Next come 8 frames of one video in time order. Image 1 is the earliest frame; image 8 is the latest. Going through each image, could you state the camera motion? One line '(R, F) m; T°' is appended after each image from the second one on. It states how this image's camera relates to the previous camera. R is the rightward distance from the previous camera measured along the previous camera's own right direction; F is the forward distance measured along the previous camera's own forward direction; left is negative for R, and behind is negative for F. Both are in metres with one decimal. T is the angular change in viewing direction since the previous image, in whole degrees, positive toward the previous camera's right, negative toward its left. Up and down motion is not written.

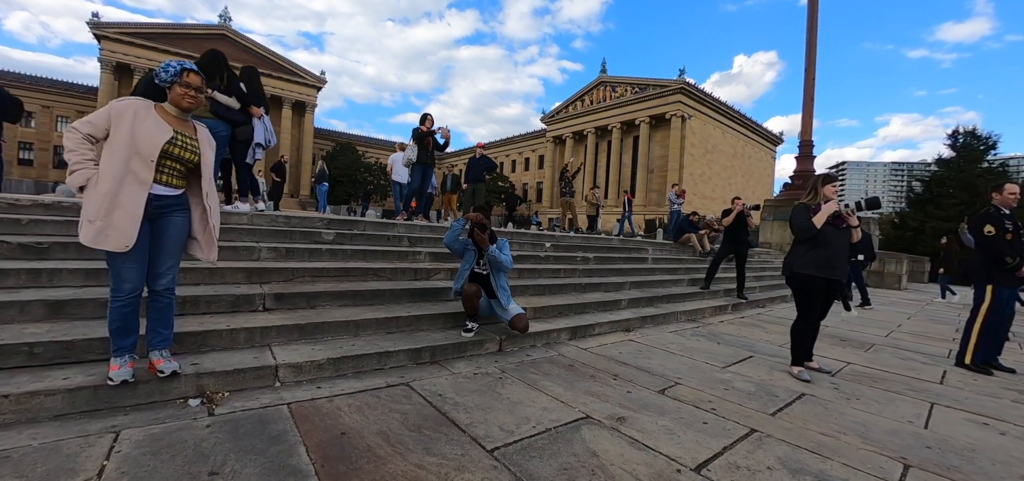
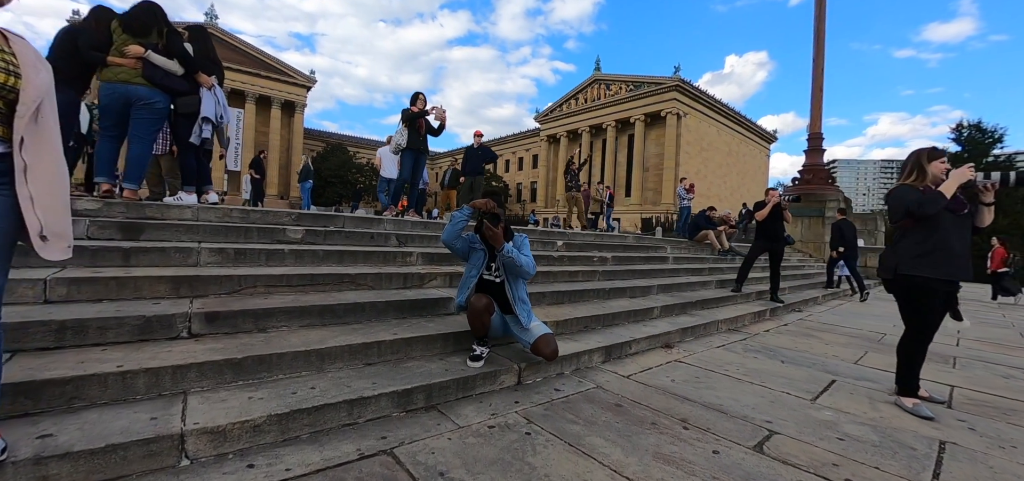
(-0.2, +1.1) m; +1°
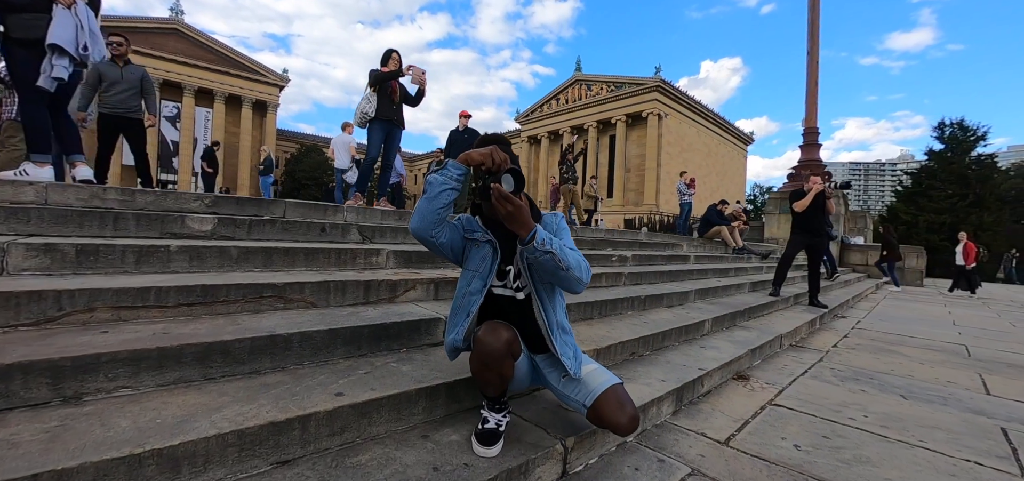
(-0.2, +1.4) m; +3°
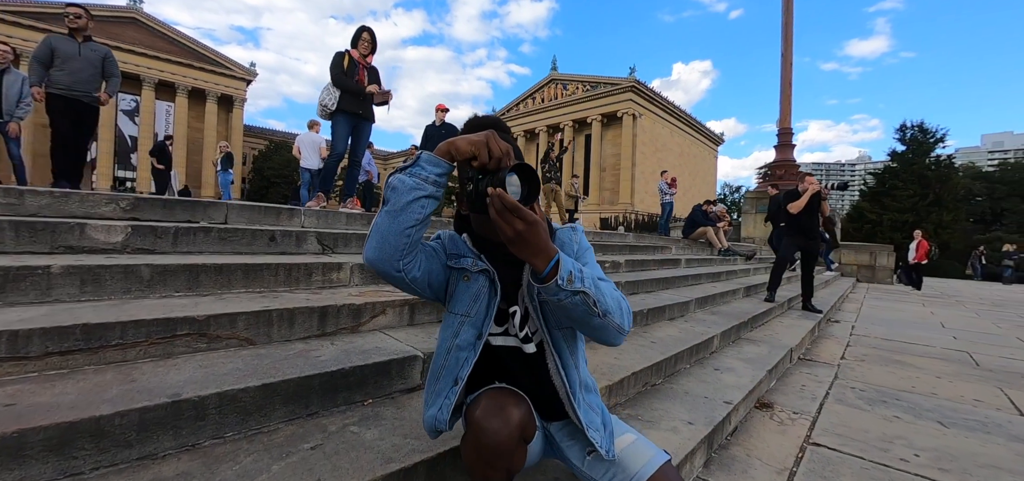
(-0.1, +0.5) m; +3°
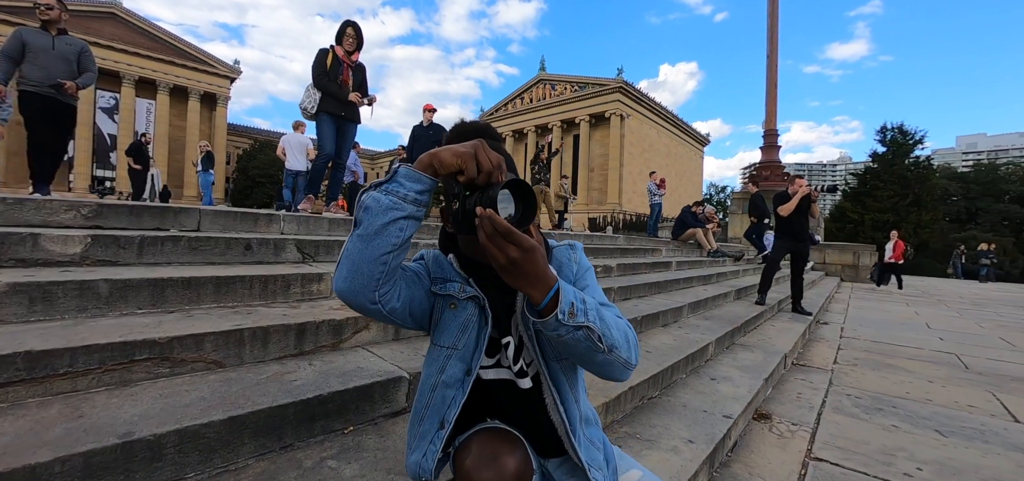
(0.0, +0.1) m; +2°
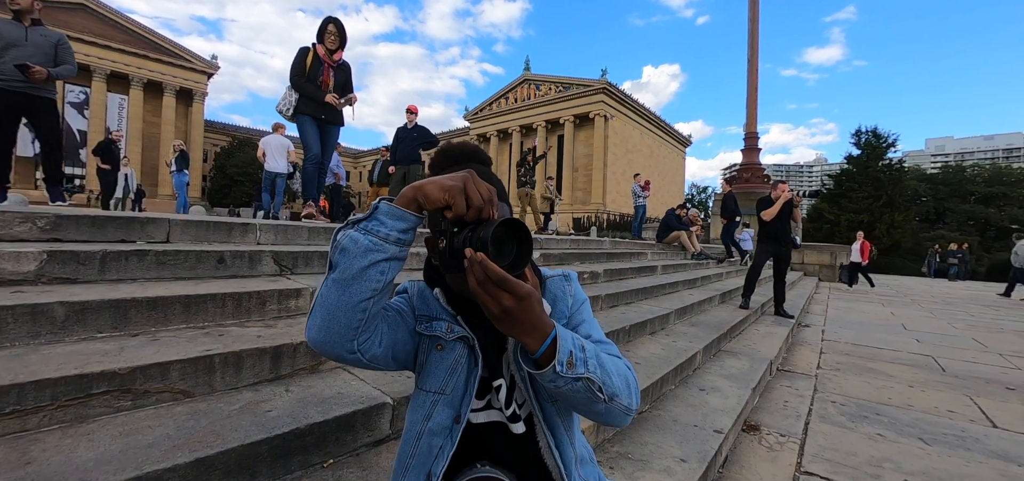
(0.0, +0.1) m; +2°
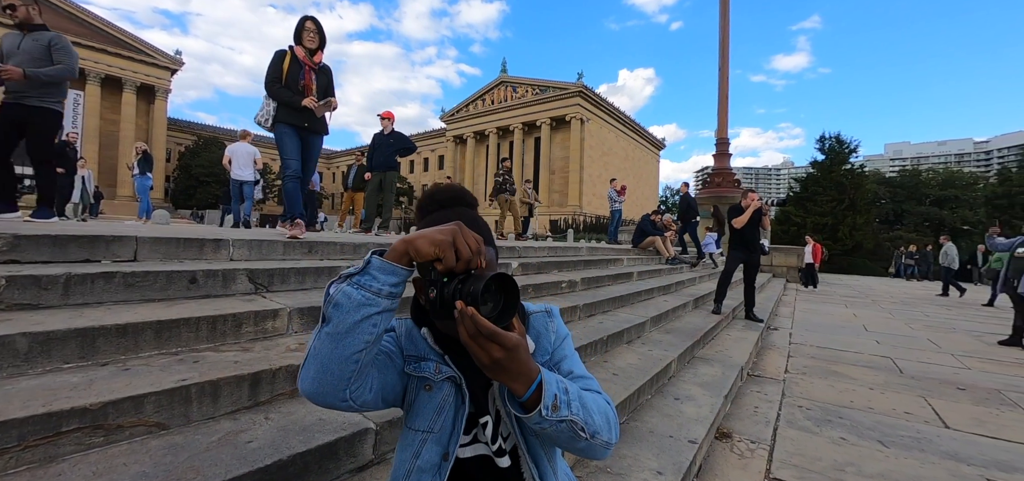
(0.0, 0.0) m; +3°
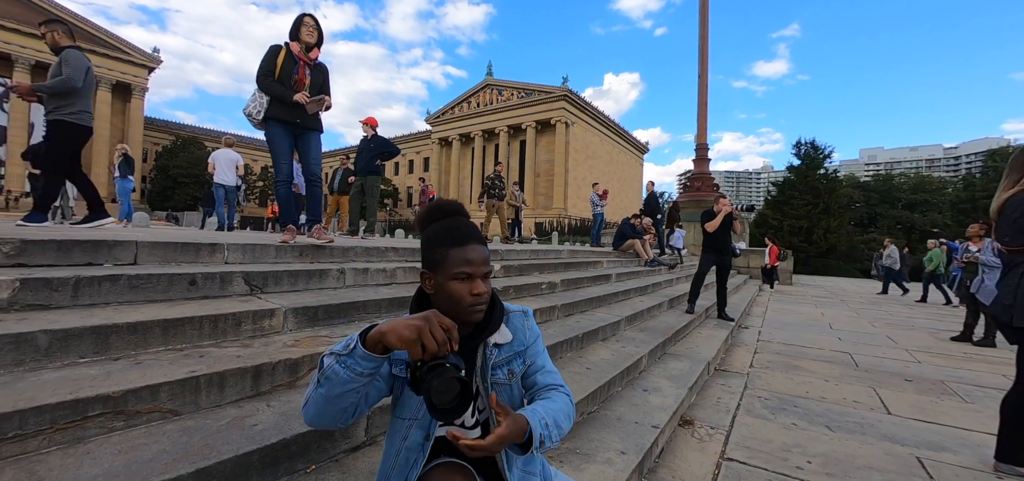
(0.0, -0.2) m; +2°
